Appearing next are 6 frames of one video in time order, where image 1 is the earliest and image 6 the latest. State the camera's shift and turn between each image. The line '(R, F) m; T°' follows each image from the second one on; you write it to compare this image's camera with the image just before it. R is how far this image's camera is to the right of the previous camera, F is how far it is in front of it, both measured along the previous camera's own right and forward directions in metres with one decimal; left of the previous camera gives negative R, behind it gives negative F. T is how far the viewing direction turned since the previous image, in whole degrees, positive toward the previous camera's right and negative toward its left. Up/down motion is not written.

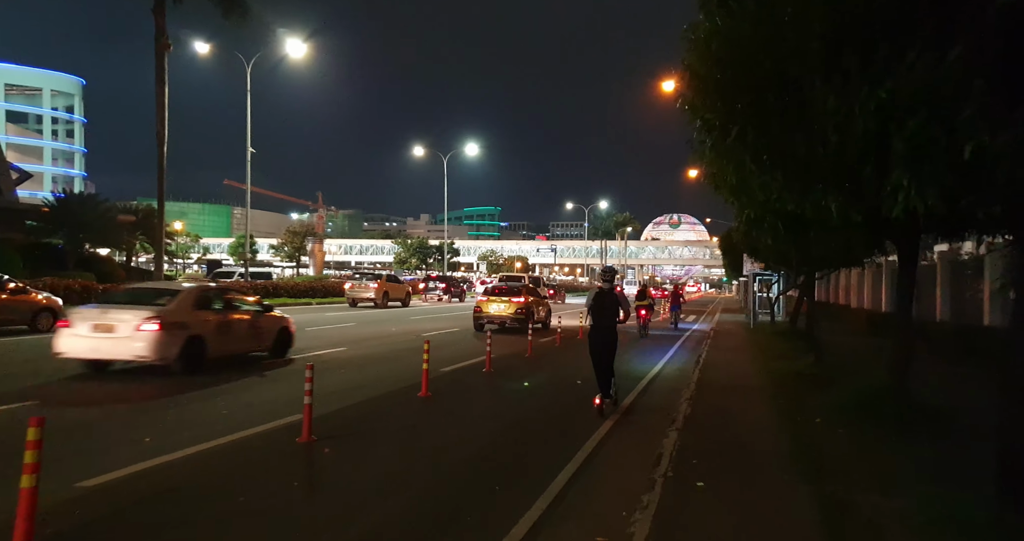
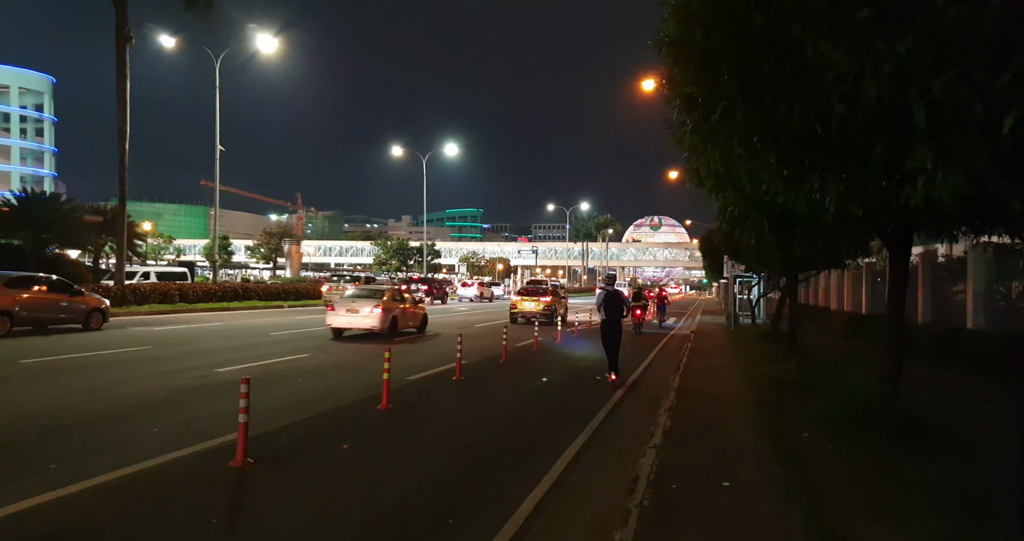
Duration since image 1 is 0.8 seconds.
(+0.2, +0.6) m; +2°
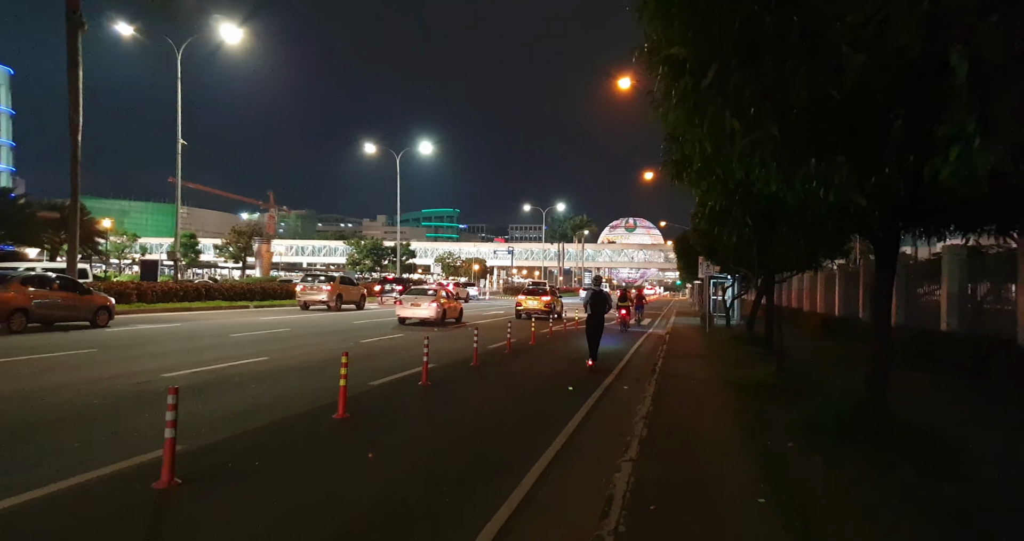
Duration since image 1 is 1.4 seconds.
(+0.1, +0.5) m; +3°
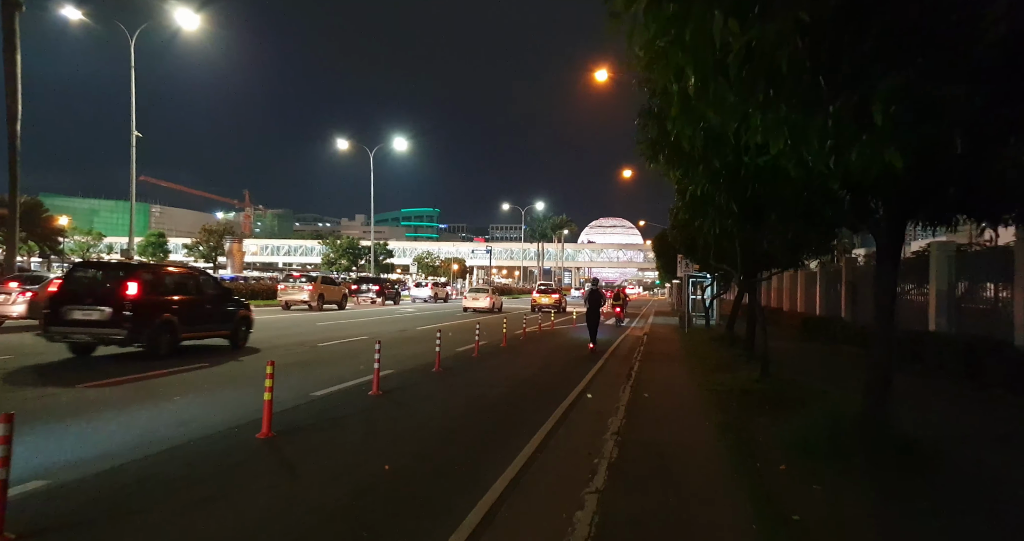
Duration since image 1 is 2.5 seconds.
(+0.3, +1.0) m; +2°
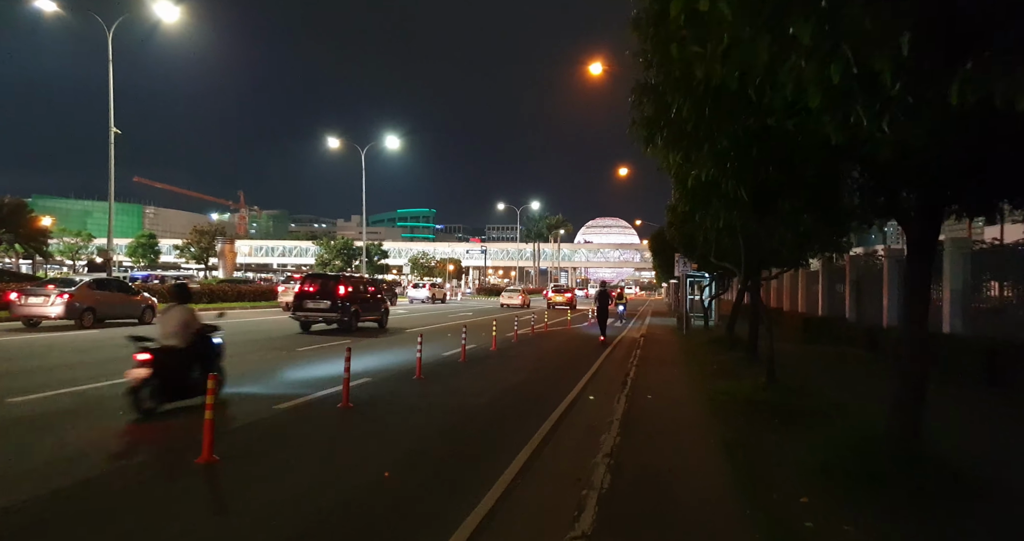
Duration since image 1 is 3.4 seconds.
(+0.2, +0.8) m; 0°
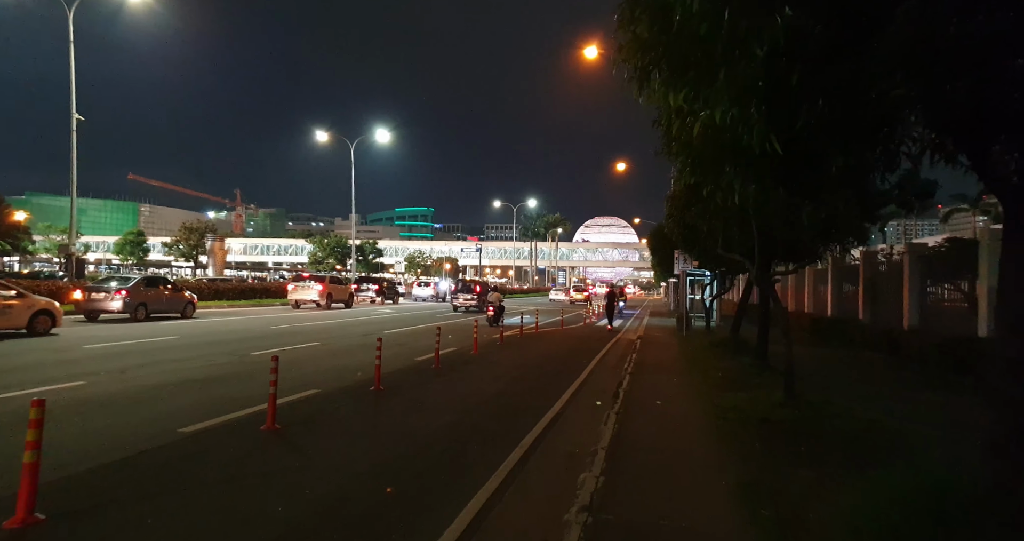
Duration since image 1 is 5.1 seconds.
(+0.5, +1.5) m; 0°
